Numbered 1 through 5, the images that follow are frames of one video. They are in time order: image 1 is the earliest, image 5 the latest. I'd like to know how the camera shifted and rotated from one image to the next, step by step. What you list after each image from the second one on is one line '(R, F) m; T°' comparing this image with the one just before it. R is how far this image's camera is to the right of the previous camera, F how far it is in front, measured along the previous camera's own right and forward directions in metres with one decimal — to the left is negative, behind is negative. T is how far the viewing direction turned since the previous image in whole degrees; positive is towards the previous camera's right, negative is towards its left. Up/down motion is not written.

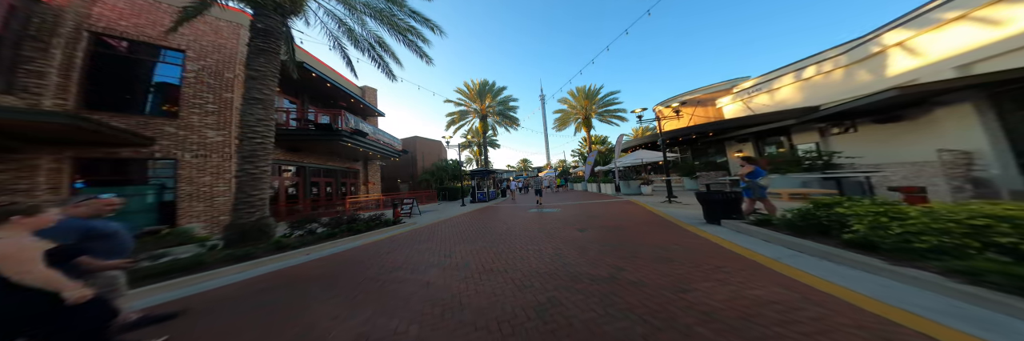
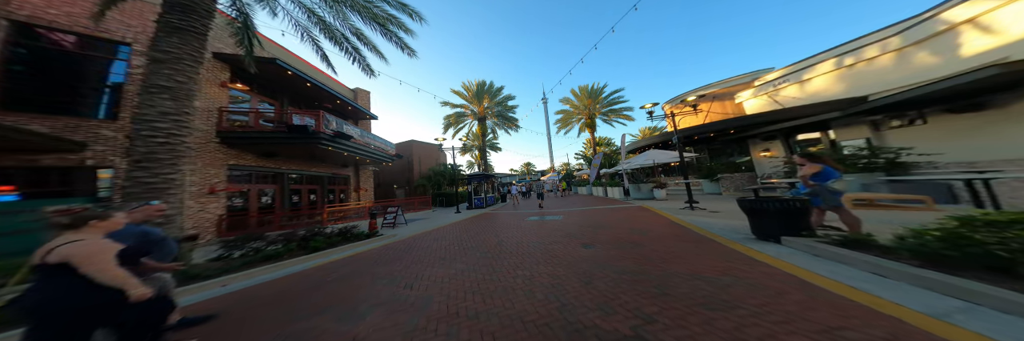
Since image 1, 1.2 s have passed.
(+0.4, +1.1) m; -1°
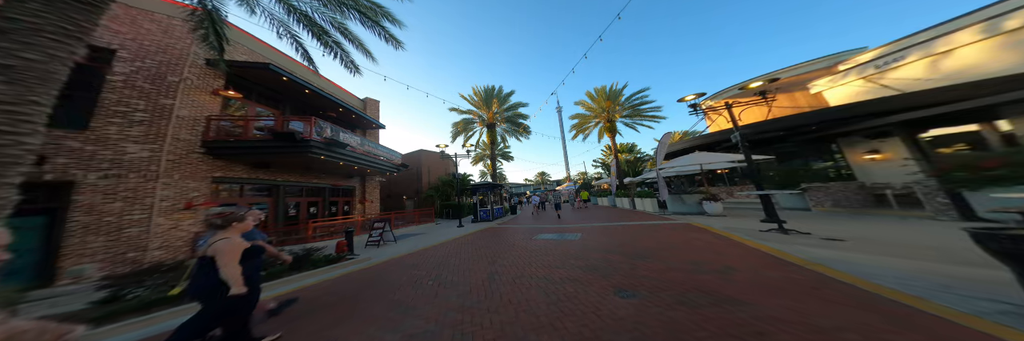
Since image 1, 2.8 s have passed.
(+0.5, +1.7) m; -5°
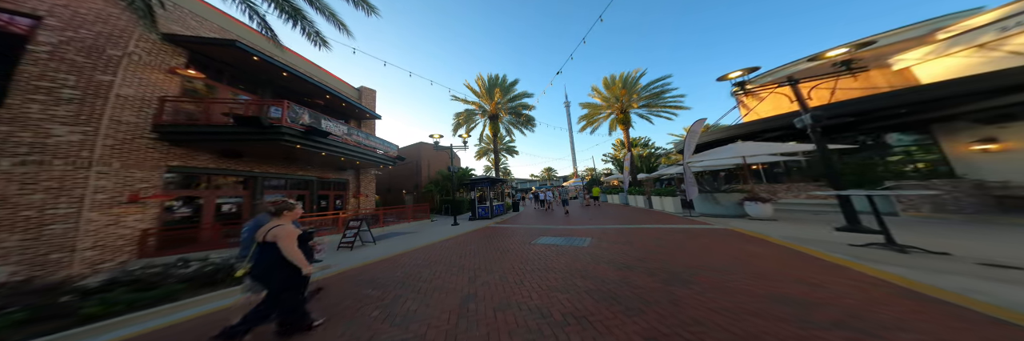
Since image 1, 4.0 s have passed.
(+0.4, +1.3) m; -2°
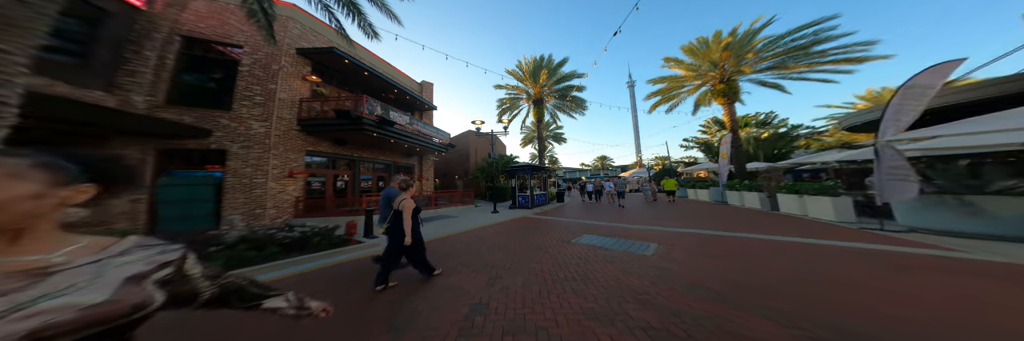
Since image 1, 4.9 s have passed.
(+0.5, +1.0) m; -19°
